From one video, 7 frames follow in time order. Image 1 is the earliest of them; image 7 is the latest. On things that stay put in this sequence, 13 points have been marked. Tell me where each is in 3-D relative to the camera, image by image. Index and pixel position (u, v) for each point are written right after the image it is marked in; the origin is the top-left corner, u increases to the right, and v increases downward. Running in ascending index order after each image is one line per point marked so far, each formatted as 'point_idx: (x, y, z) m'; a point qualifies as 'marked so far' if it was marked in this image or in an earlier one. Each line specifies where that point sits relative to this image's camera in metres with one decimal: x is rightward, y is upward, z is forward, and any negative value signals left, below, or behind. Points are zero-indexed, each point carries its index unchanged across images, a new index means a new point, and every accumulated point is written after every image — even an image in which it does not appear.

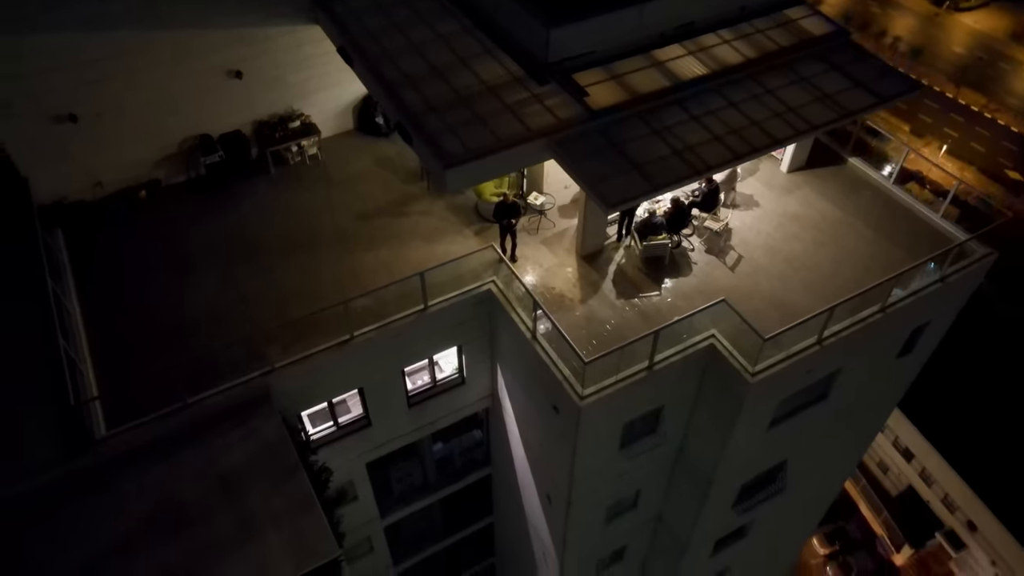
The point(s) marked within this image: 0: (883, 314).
0: (+3.7, -0.3, +7.6) m
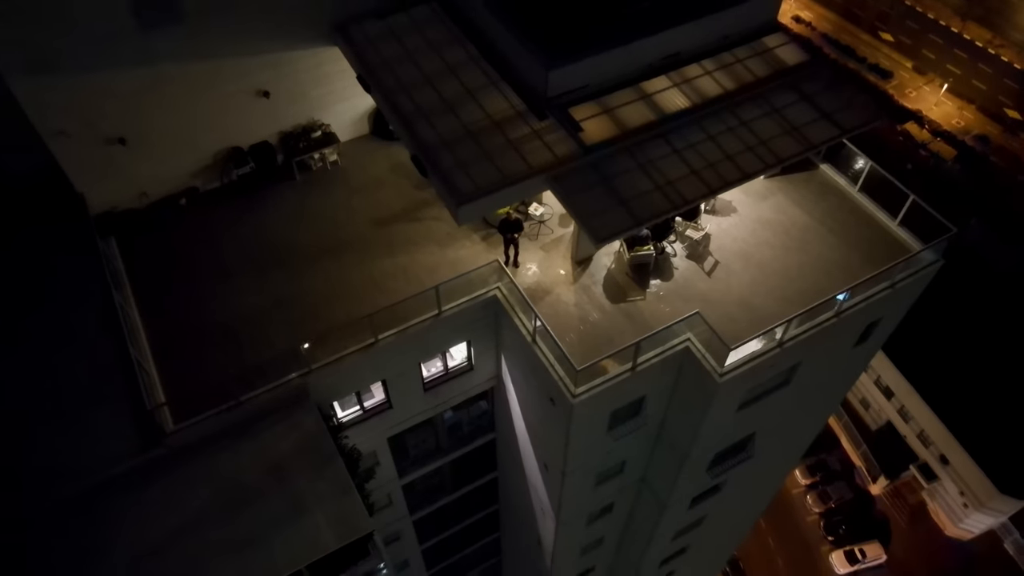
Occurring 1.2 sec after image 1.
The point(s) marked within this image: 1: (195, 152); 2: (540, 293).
0: (+3.8, -0.3, +8.7) m
1: (-4.1, +1.7, +9.6) m
2: (+0.3, 0.0, +9.0) m
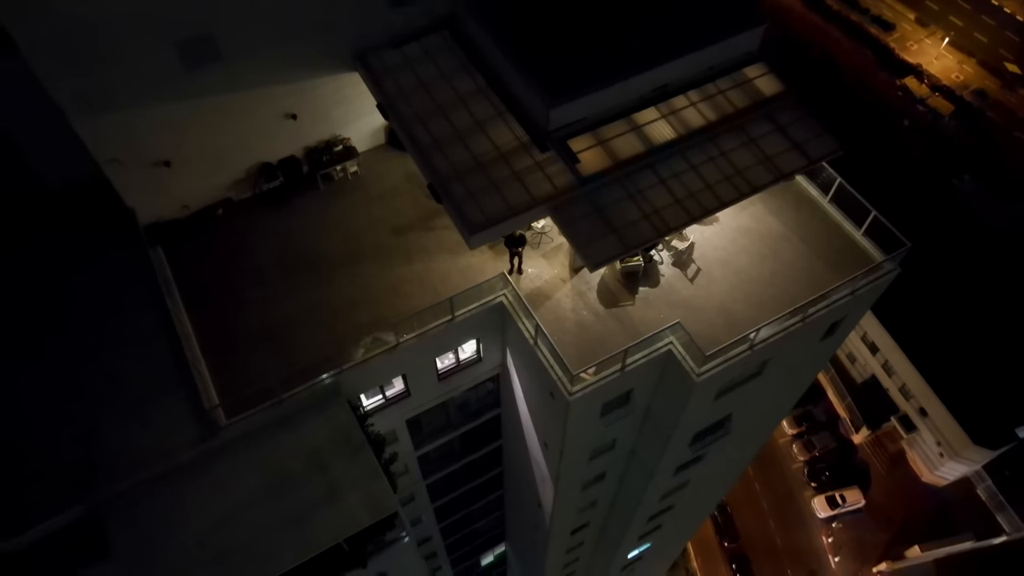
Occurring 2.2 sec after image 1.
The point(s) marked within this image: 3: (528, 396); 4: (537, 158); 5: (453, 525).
0: (+3.8, -0.4, +9.9) m
1: (-4.0, +1.7, +10.6) m
2: (+0.4, -0.1, +10.1) m
3: (+0.2, -1.5, +10.7) m
4: (+0.3, +1.6, +9.0) m
5: (-1.4, -5.4, +16.8) m
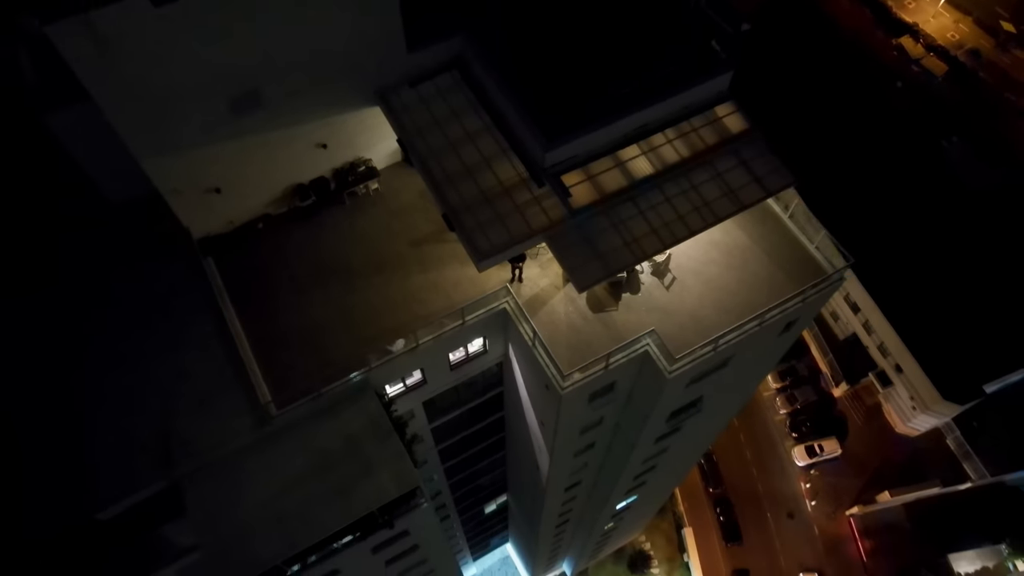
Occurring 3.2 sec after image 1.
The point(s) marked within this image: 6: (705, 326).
0: (+3.9, -0.6, +11.6) m
1: (-4.0, +1.6, +12.2) m
2: (+0.4, -0.2, +11.9) m
3: (+0.3, -1.6, +12.6) m
4: (+0.3, +1.4, +10.6) m
5: (-1.3, -4.9, +18.9) m
6: (+3.0, -0.6, +11.7) m
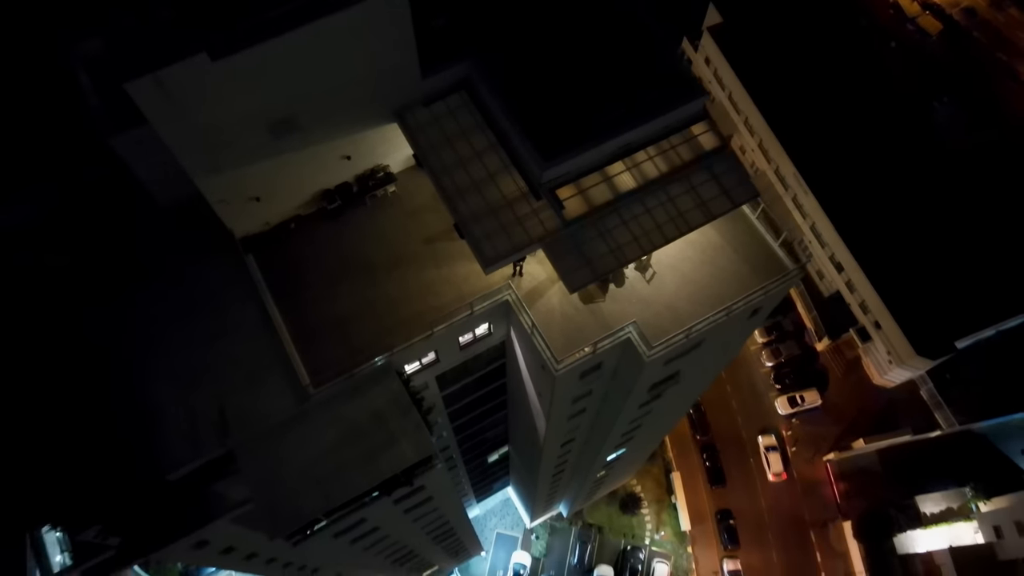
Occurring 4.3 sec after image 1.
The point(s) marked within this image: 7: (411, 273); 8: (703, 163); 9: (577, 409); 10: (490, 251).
0: (+3.9, -0.5, +13.5) m
1: (-4.0, +1.7, +13.9) m
2: (+0.4, -0.1, +13.7) m
3: (+0.3, -1.4, +14.5) m
4: (+0.4, +1.4, +12.4) m
5: (-1.3, -4.2, +21.1) m
6: (+3.0, -0.5, +13.5) m
7: (-1.9, +0.3, +14.1) m
8: (+3.3, +2.2, +13.0) m
9: (+1.4, -2.6, +16.4) m
10: (-0.4, +0.6, +12.0) m
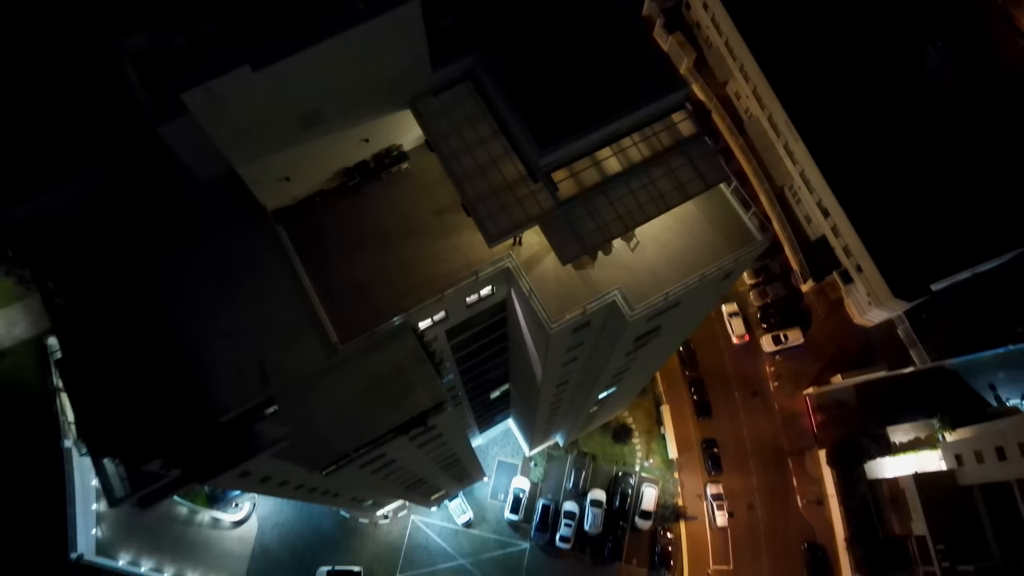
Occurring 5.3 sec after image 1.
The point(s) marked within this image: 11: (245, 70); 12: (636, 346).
0: (+3.9, +0.2, +15.4) m
1: (-4.0, +2.4, +15.6) m
2: (+0.4, +0.5, +15.6) m
3: (+0.3, -0.7, +16.5) m
4: (+0.4, +1.9, +14.1) m
5: (-1.3, -2.8, +23.4) m
6: (+3.0, +0.2, +15.5) m
7: (-1.9, +1.0, +15.9) m
8: (+3.3, +2.8, +14.6) m
9: (+1.5, -1.7, +18.5) m
10: (-0.4, +1.1, +13.8) m
11: (-4.2, +3.4, +11.8) m
12: (+3.0, -1.4, +18.1) m
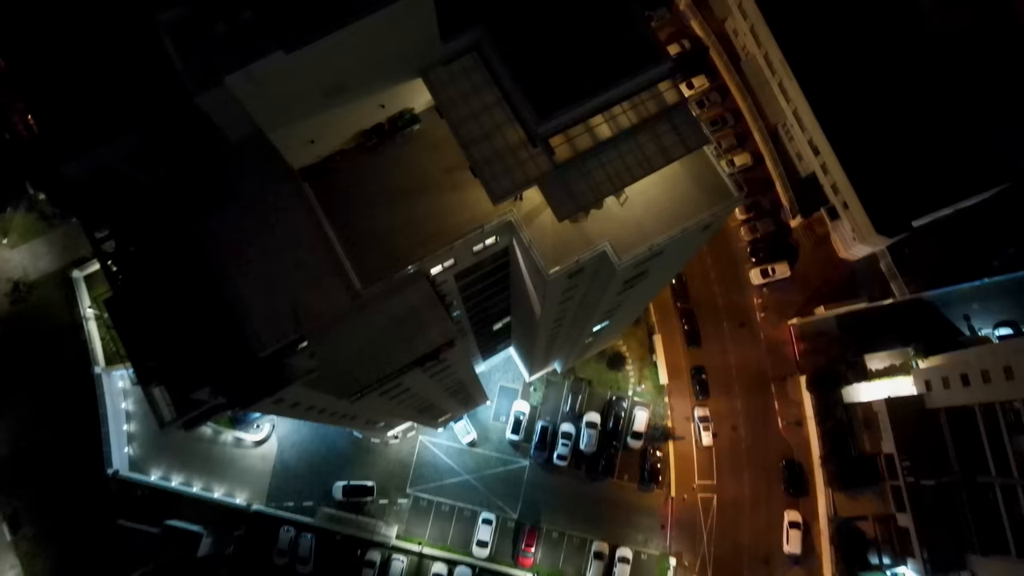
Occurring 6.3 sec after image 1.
0: (+3.9, +1.3, +17.3) m
1: (-3.9, +3.6, +17.3) m
2: (+0.5, +1.7, +17.5) m
3: (+0.3, +0.6, +18.5) m
4: (+0.4, +2.9, +15.8) m
5: (-1.2, -0.9, +25.5) m
6: (+3.1, +1.3, +17.4) m
7: (-1.9, +2.2, +17.7) m
8: (+3.4, +3.8, +16.3) m
9: (+1.5, -0.3, +20.6) m
10: (-0.3, +2.1, +15.7) m
11: (-4.2, +4.2, +13.4) m
12: (+3.1, 0.0, +20.2) m
